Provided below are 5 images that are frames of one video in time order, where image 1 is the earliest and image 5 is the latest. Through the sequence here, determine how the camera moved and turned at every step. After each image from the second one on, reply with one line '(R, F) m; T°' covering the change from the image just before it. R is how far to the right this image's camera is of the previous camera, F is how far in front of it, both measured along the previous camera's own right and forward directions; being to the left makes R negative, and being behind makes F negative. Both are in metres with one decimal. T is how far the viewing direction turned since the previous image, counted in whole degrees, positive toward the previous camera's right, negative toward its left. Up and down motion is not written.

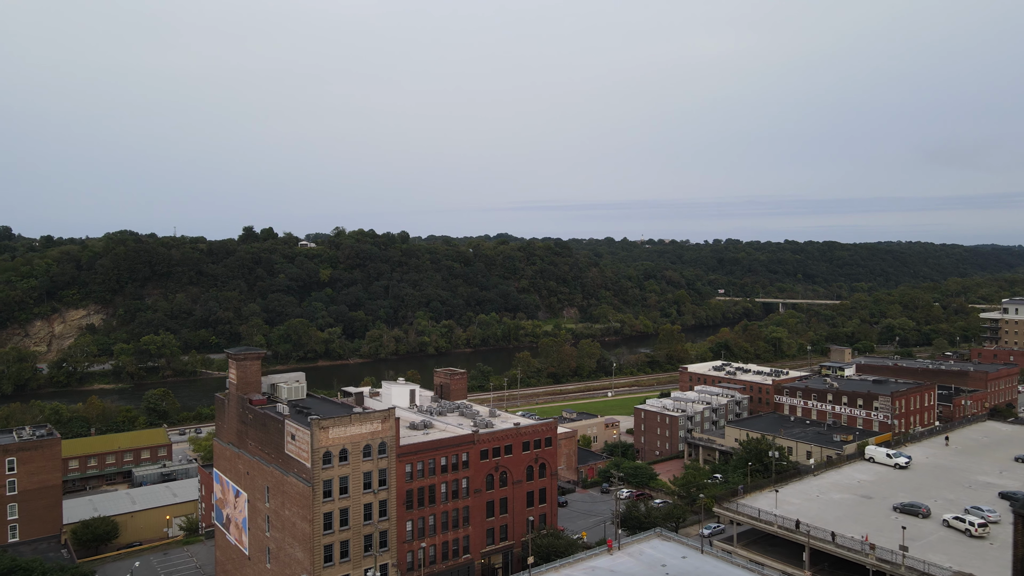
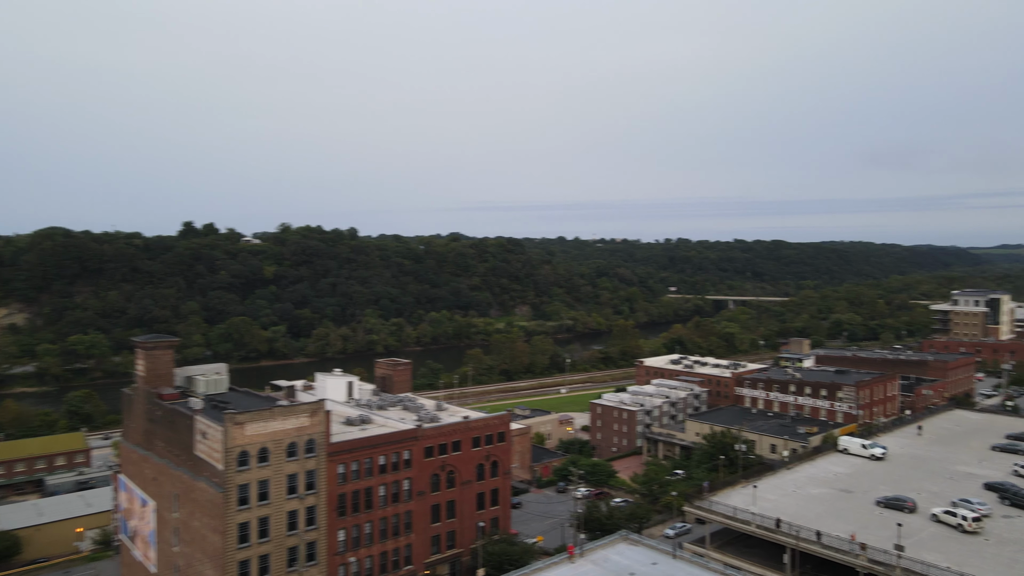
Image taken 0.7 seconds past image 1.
(+0.2, +3.9) m; +4°
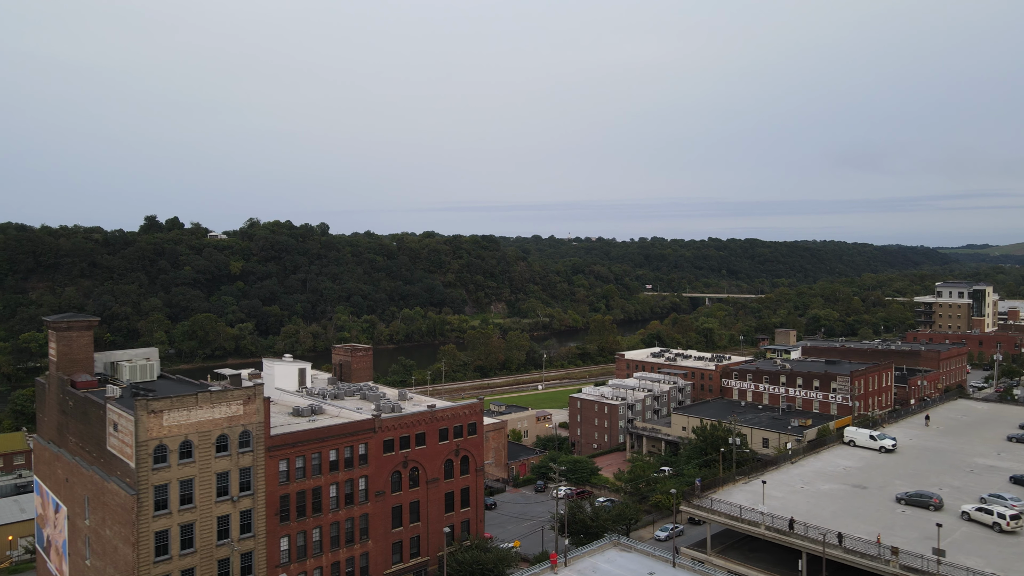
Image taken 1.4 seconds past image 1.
(+0.1, +4.1) m; +2°
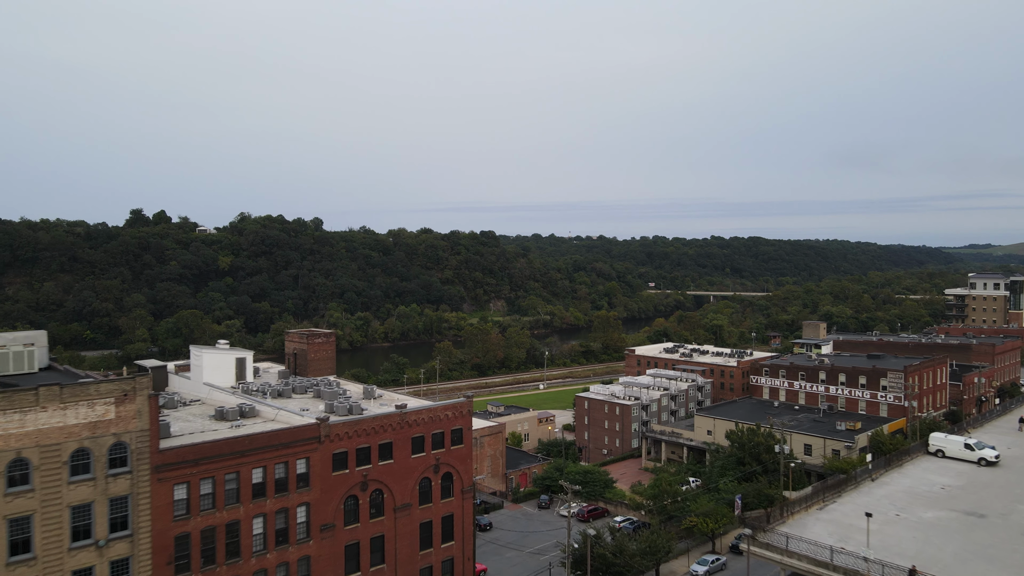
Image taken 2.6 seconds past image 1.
(+0.1, +7.6) m; 0°
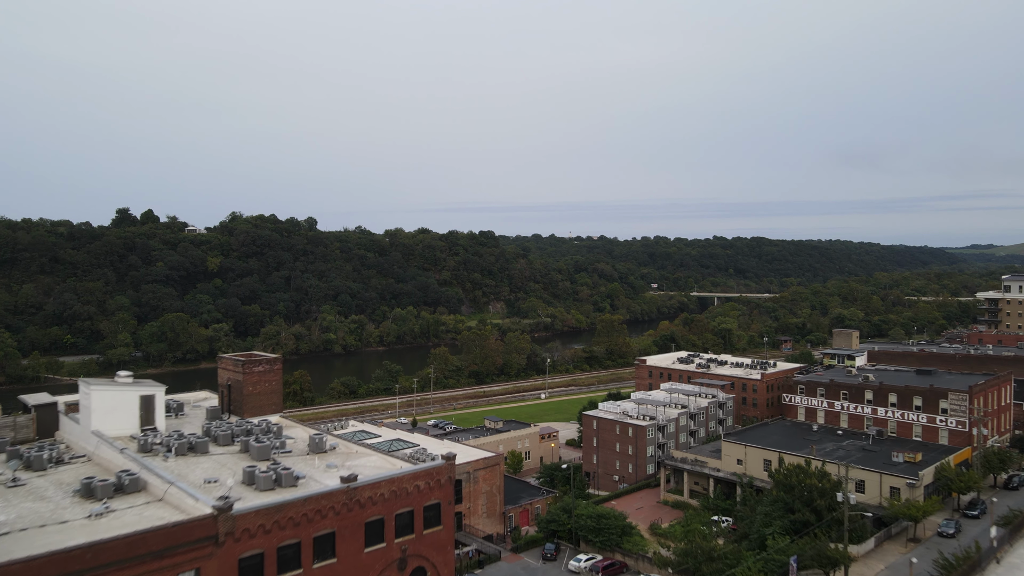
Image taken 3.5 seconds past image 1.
(0.0, +6.8) m; 0°
